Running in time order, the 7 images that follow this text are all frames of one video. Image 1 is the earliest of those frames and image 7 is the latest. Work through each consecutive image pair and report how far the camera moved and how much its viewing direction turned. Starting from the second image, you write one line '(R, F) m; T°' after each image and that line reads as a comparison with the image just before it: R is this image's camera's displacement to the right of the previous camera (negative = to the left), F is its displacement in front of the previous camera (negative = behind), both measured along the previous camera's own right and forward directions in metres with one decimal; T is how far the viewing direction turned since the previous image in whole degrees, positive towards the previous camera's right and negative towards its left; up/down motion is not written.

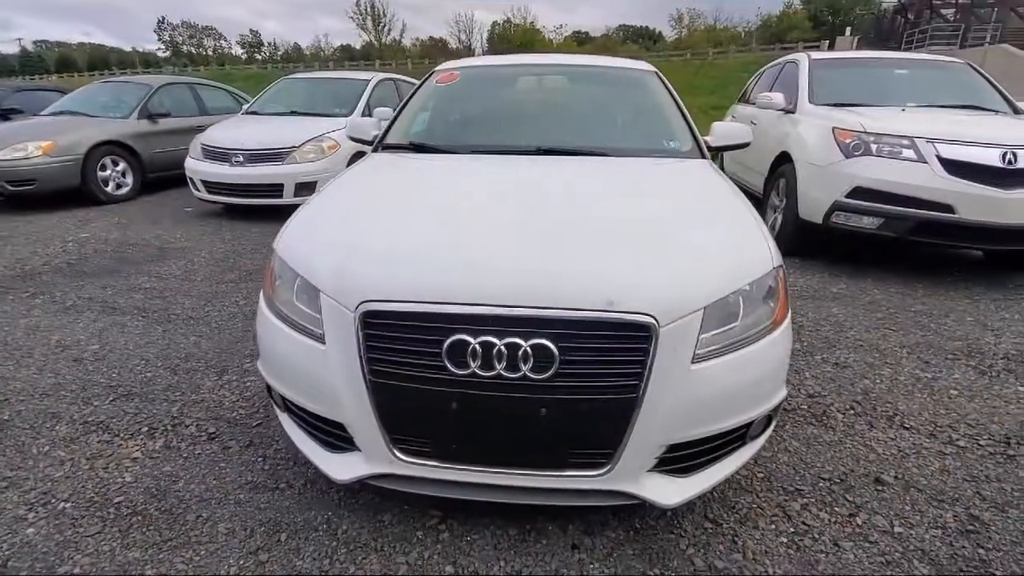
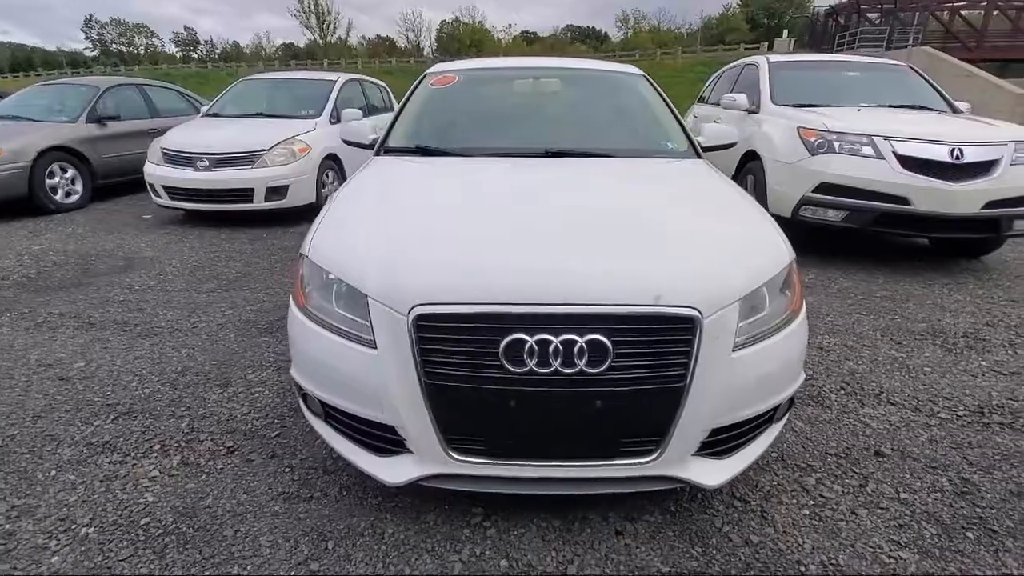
(-0.3, 0.0) m; +5°
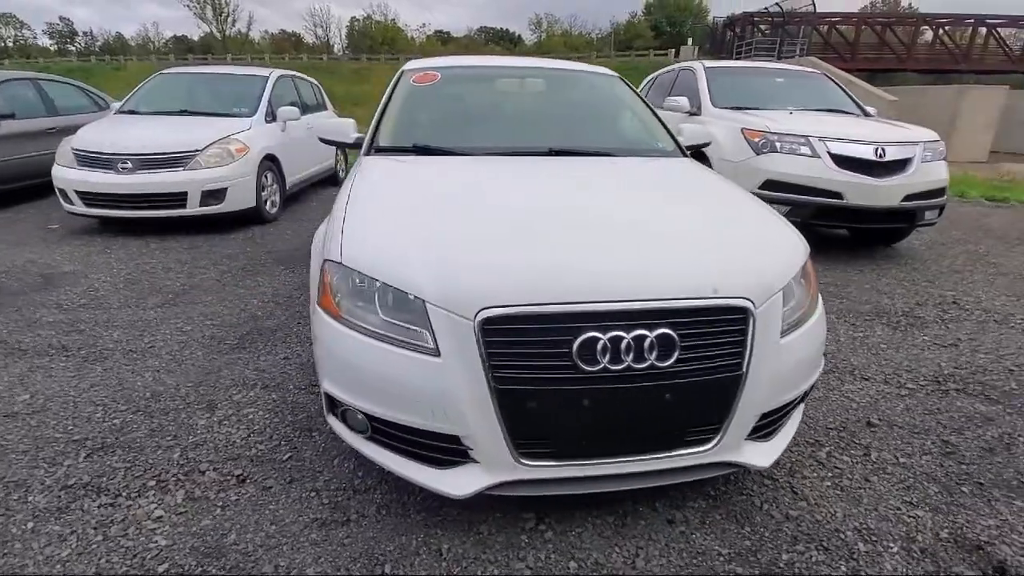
(-0.5, +0.1) m; +9°
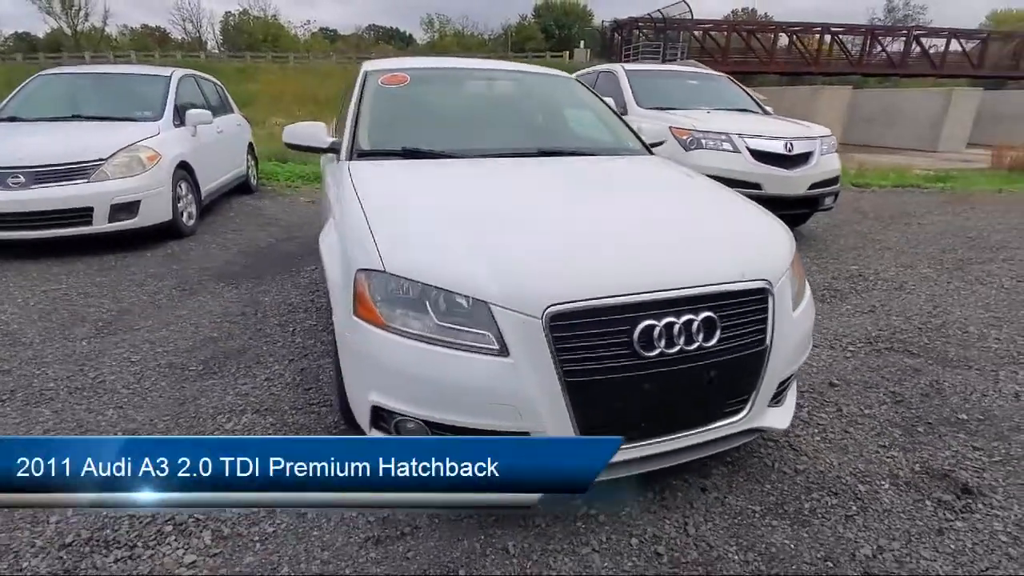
(-0.5, 0.0) m; +10°
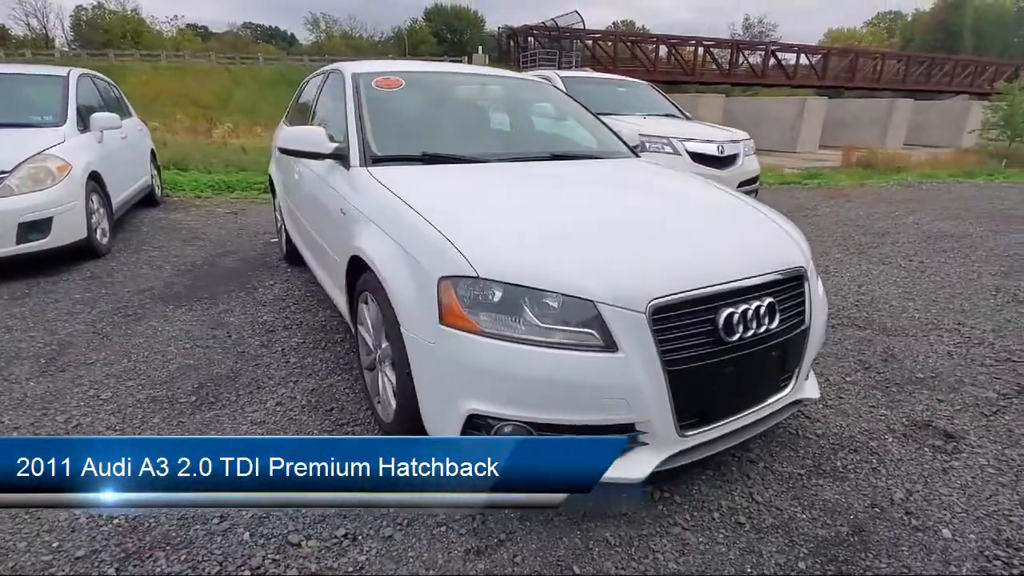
(-0.7, 0.0) m; +11°
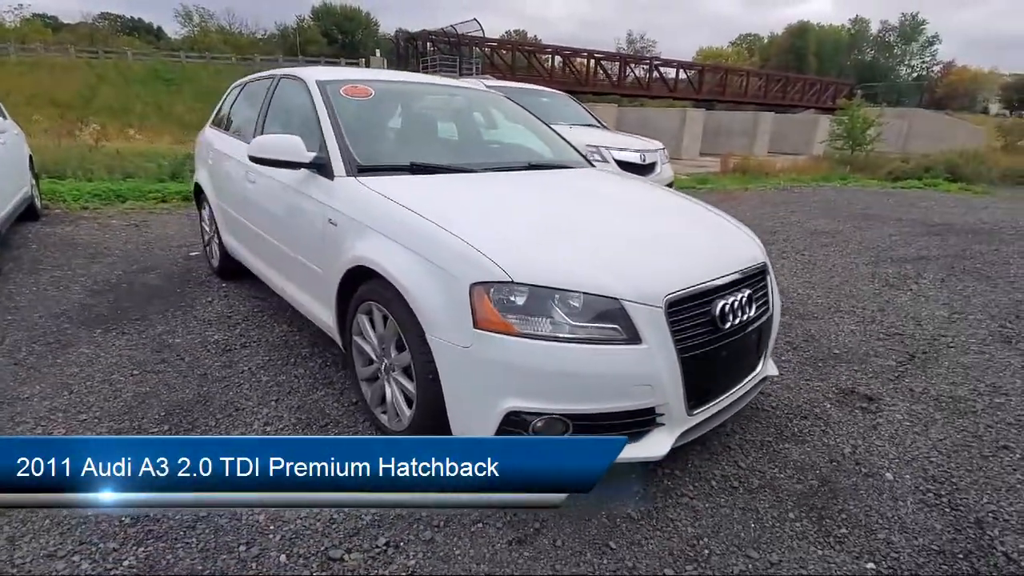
(-0.5, -0.1) m; +11°
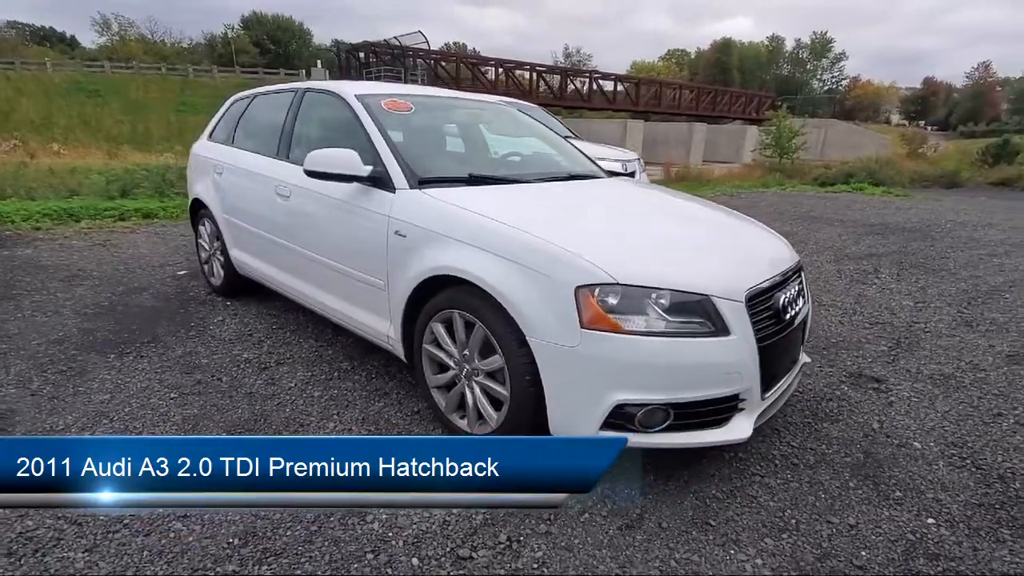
(-0.6, -0.1) m; +6°
